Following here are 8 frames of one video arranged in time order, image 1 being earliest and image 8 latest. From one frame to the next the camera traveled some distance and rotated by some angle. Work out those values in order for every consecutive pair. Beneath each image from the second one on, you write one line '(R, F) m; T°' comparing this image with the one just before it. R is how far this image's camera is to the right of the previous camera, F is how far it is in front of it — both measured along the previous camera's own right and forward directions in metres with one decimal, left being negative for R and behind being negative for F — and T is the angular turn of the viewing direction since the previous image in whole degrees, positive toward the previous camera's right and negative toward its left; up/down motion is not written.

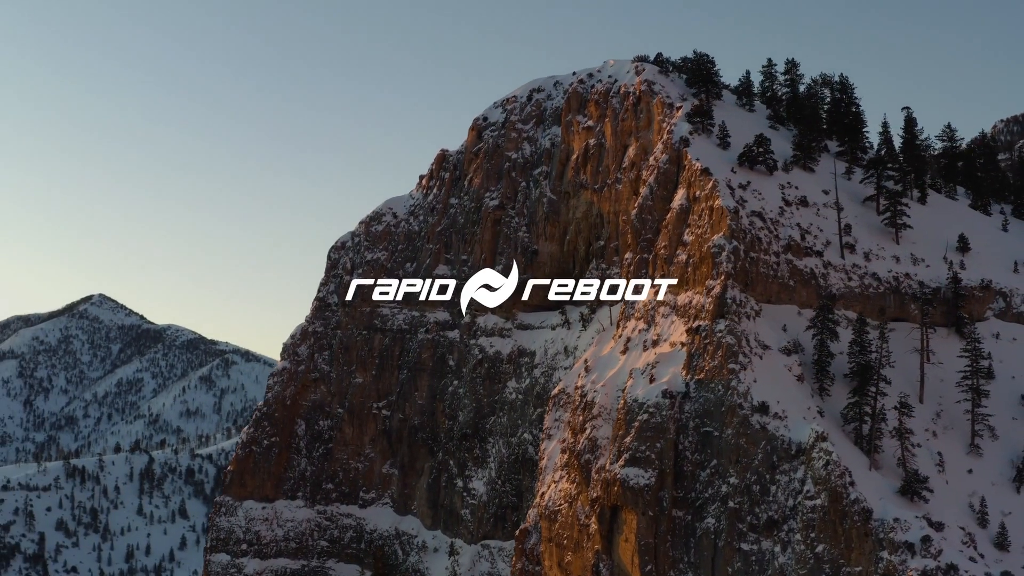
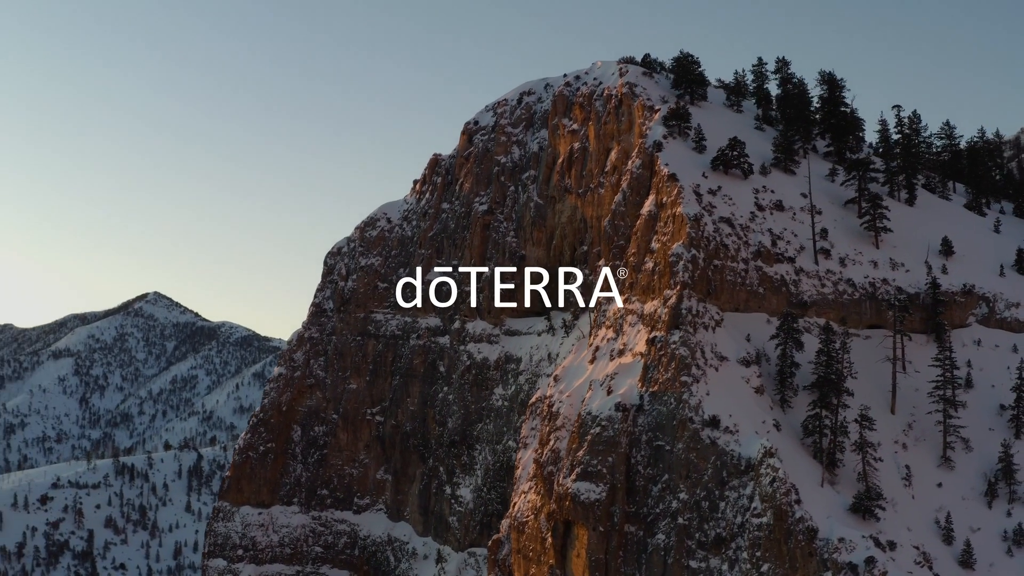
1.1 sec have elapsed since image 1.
(+5.3, +0.9) m; -2°
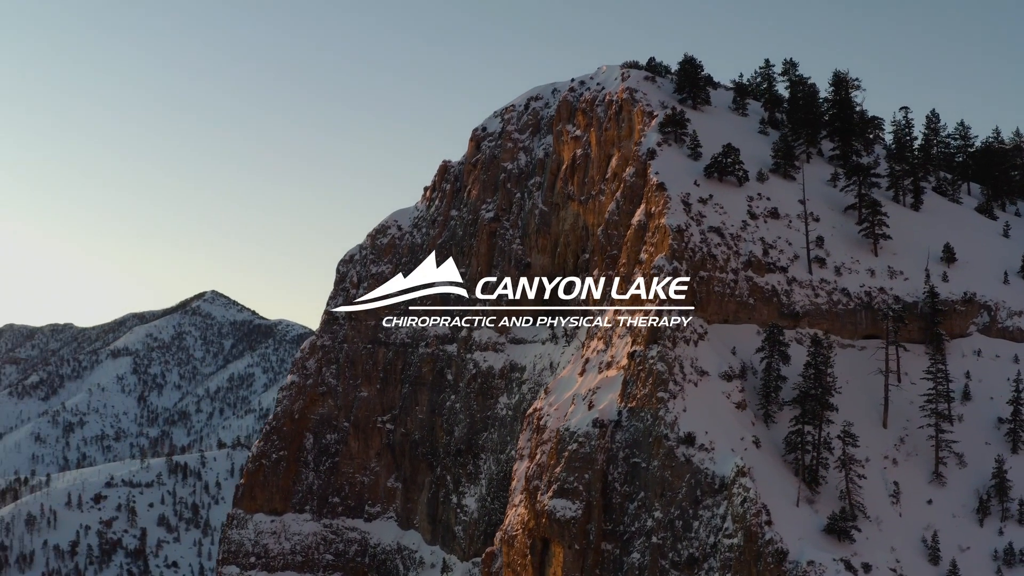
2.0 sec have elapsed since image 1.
(+4.0, +0.6) m; -3°
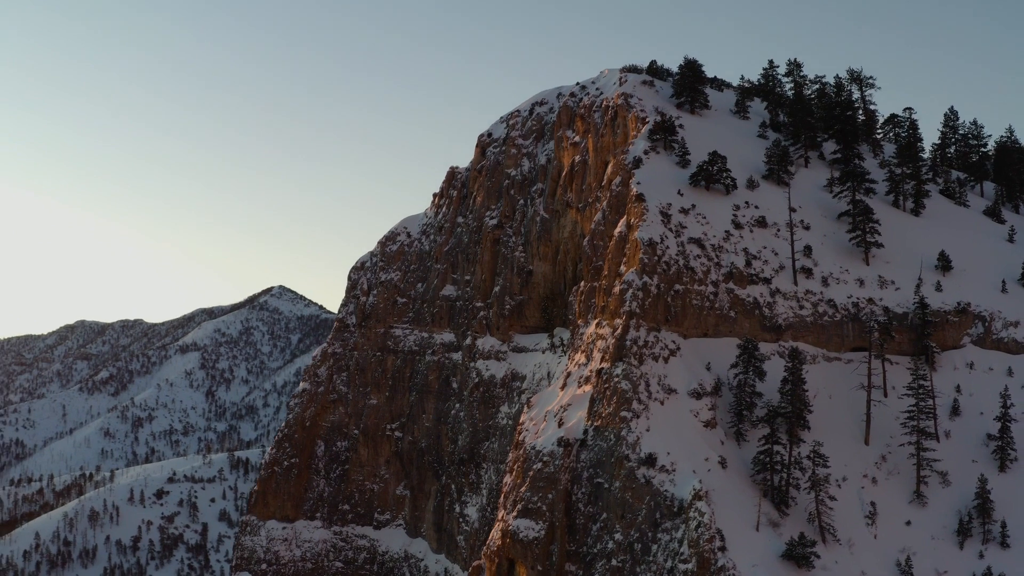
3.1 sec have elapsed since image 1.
(+5.1, +0.8) m; -3°
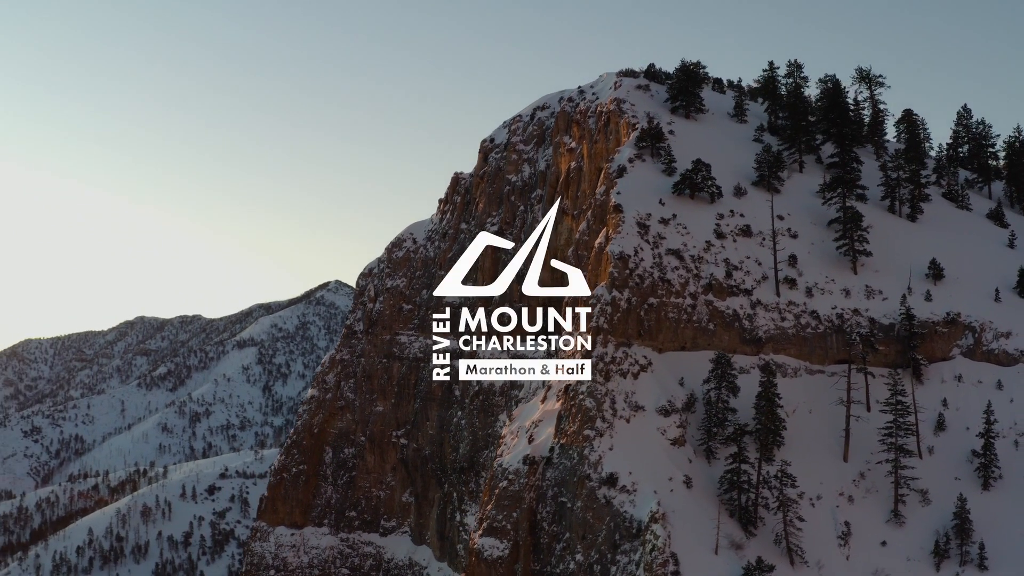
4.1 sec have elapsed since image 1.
(+4.5, +0.7) m; -3°
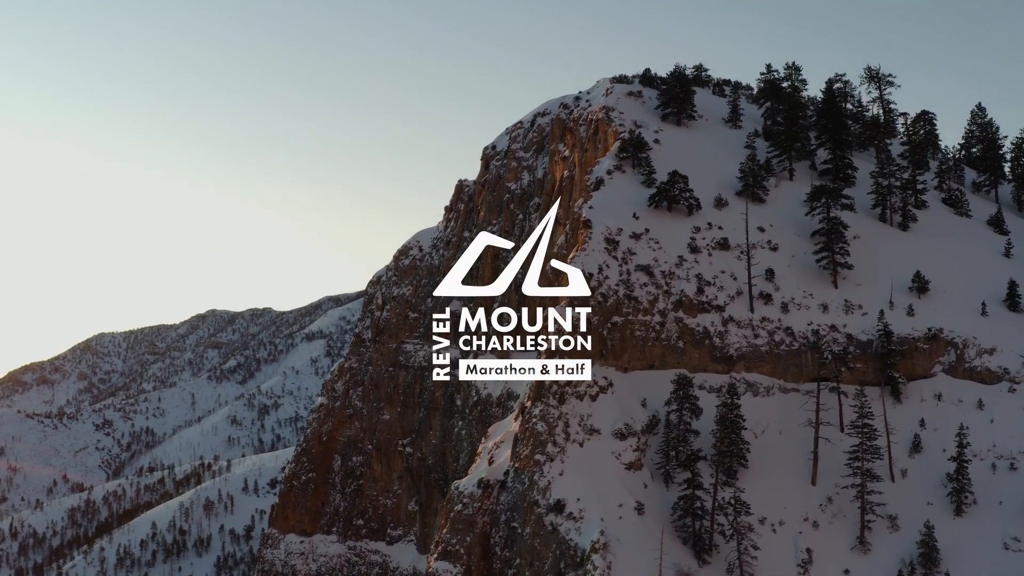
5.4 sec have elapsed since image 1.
(+5.6, +0.9) m; -3°
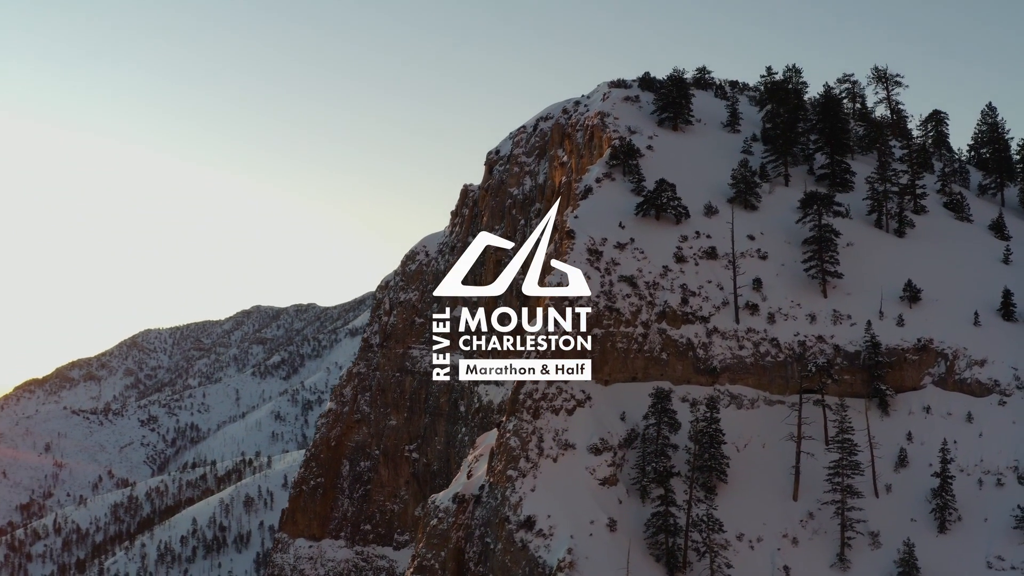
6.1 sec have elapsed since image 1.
(+3.4, +0.4) m; -2°
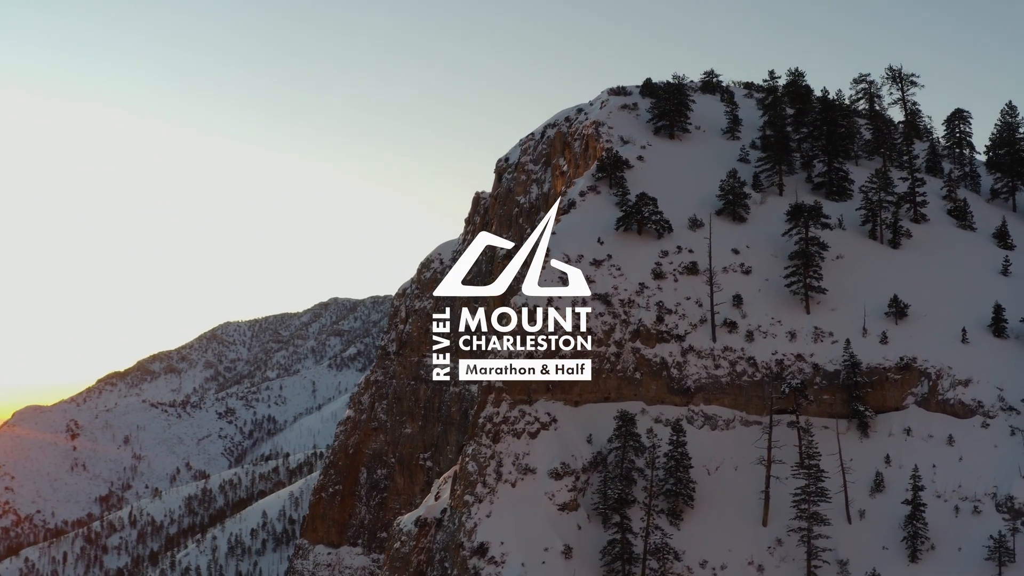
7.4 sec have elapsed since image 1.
(+5.6, +0.6) m; -4°
